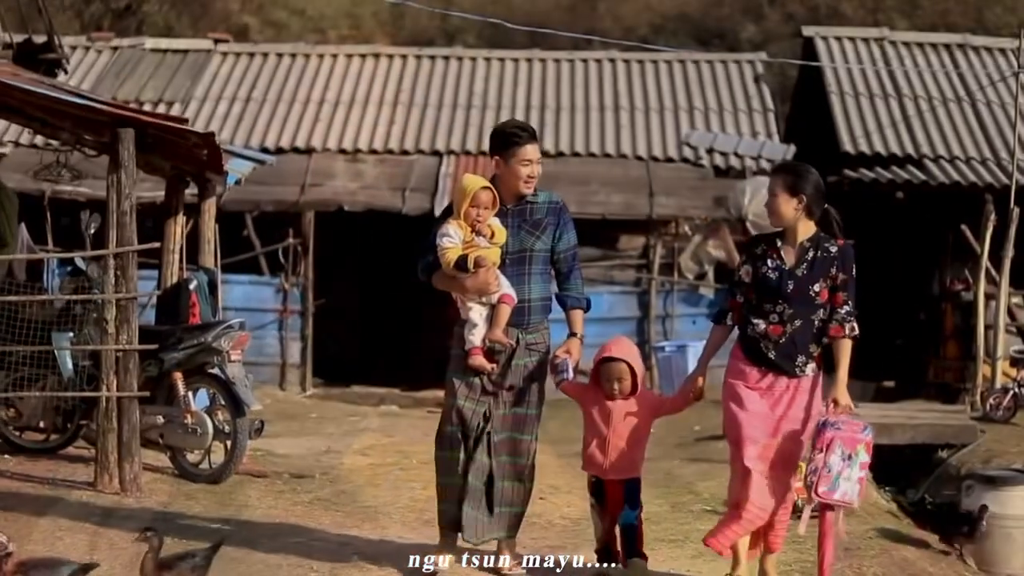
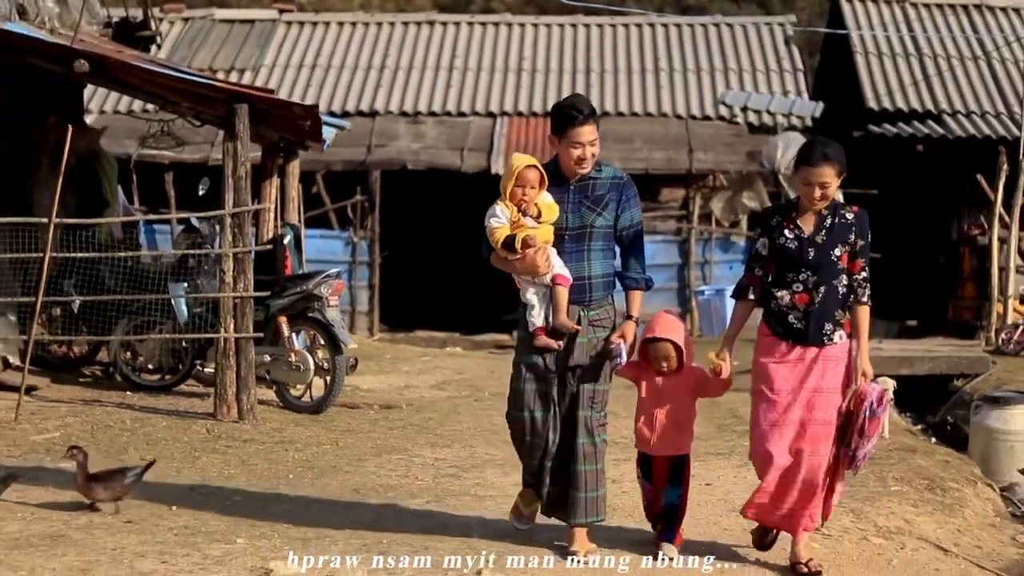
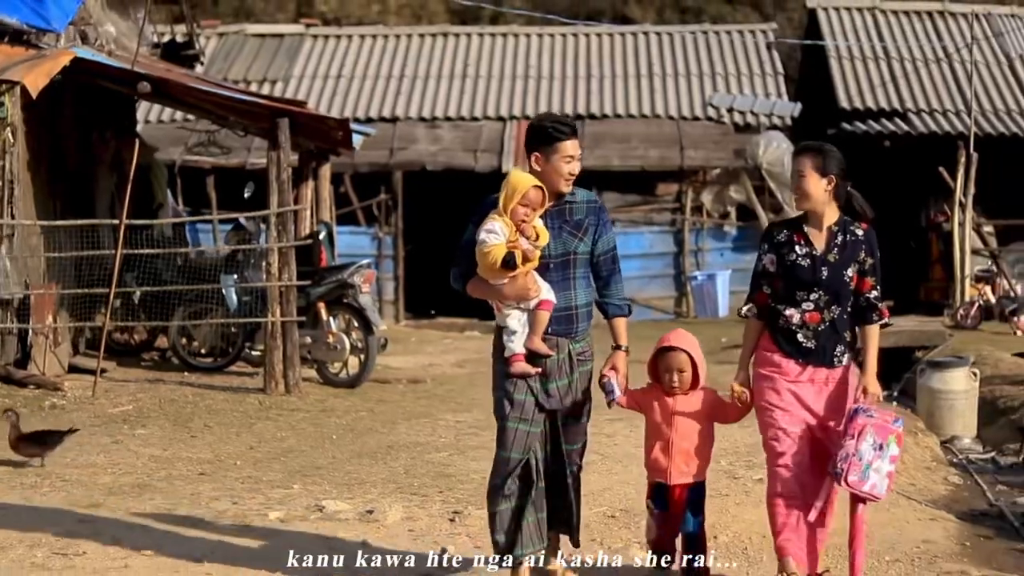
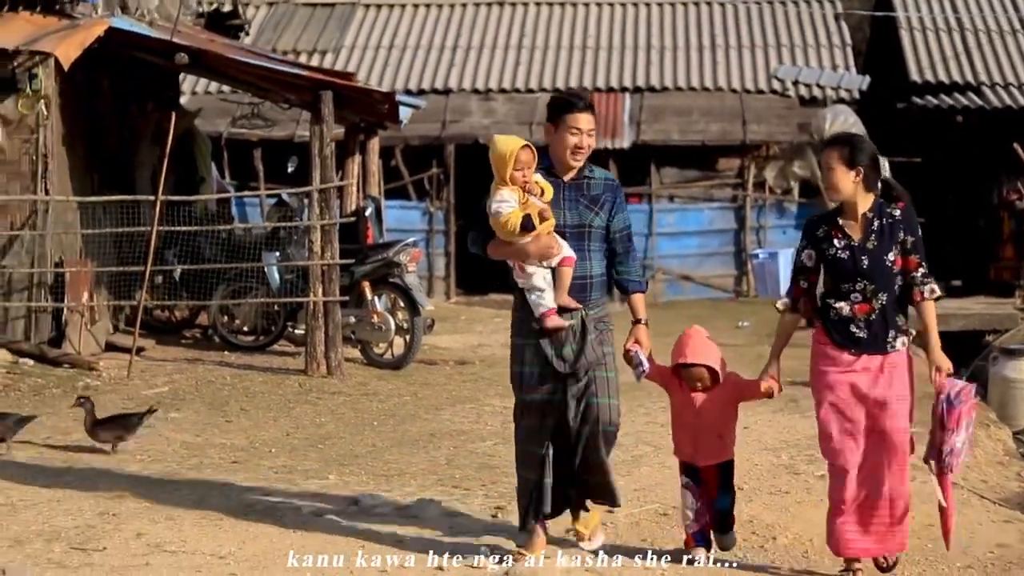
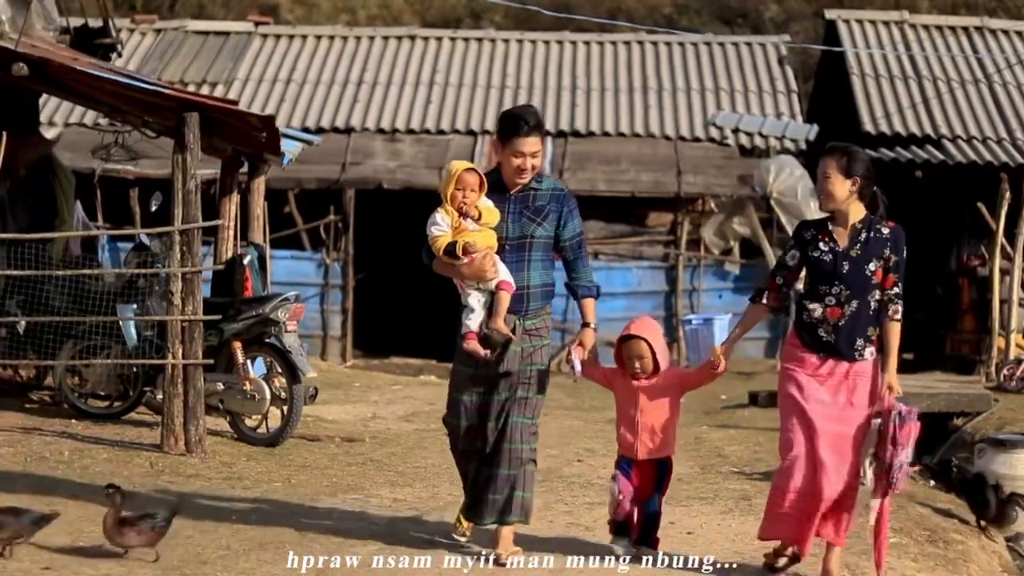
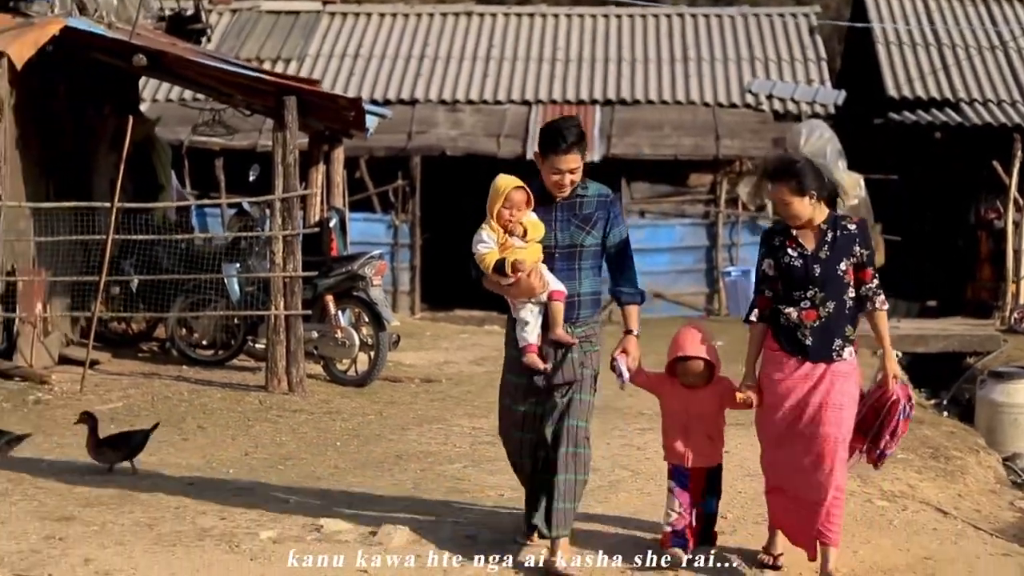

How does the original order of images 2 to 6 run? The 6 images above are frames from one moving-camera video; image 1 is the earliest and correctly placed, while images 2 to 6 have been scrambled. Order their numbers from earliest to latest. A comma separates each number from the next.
5, 2, 6, 4, 3
